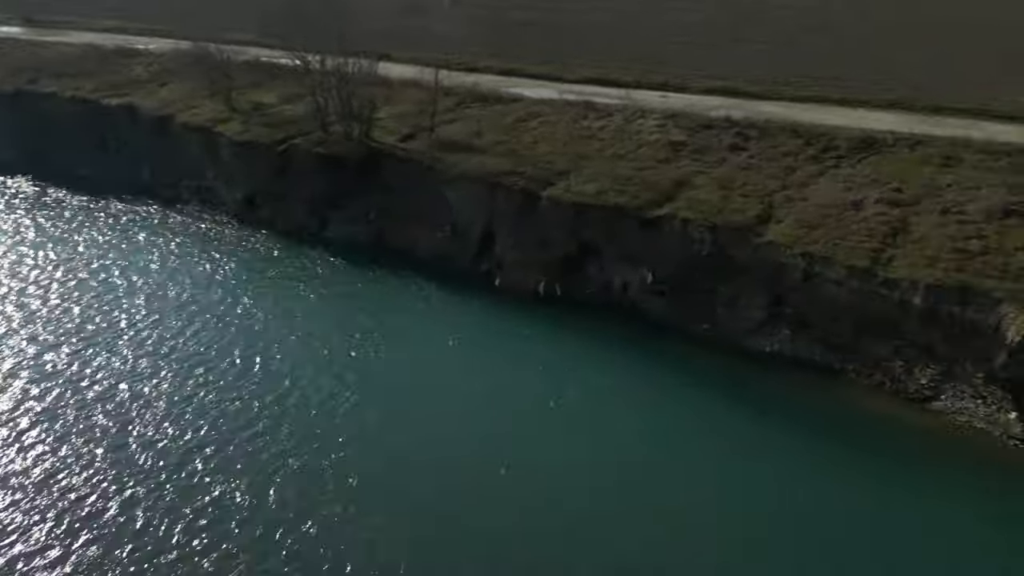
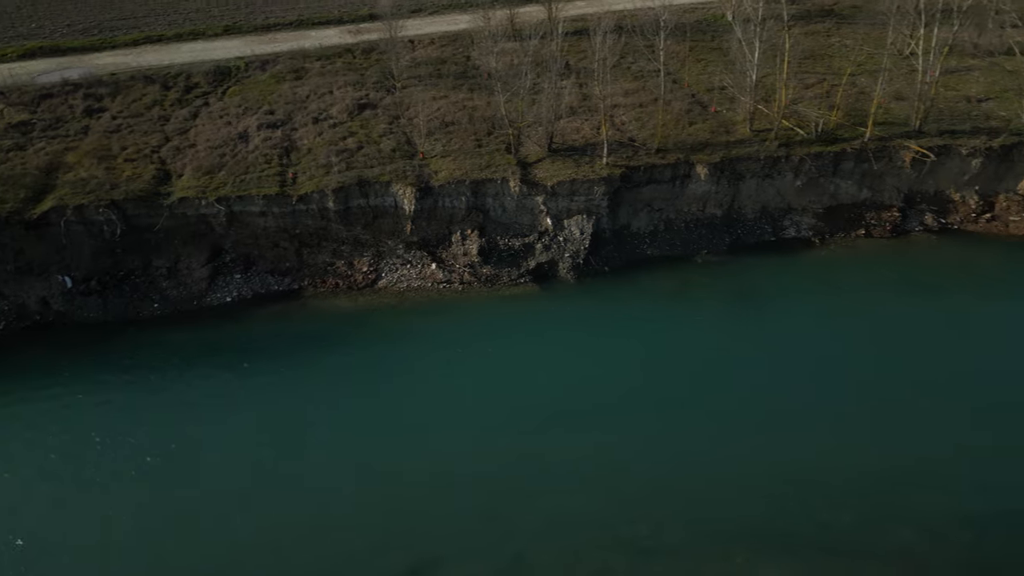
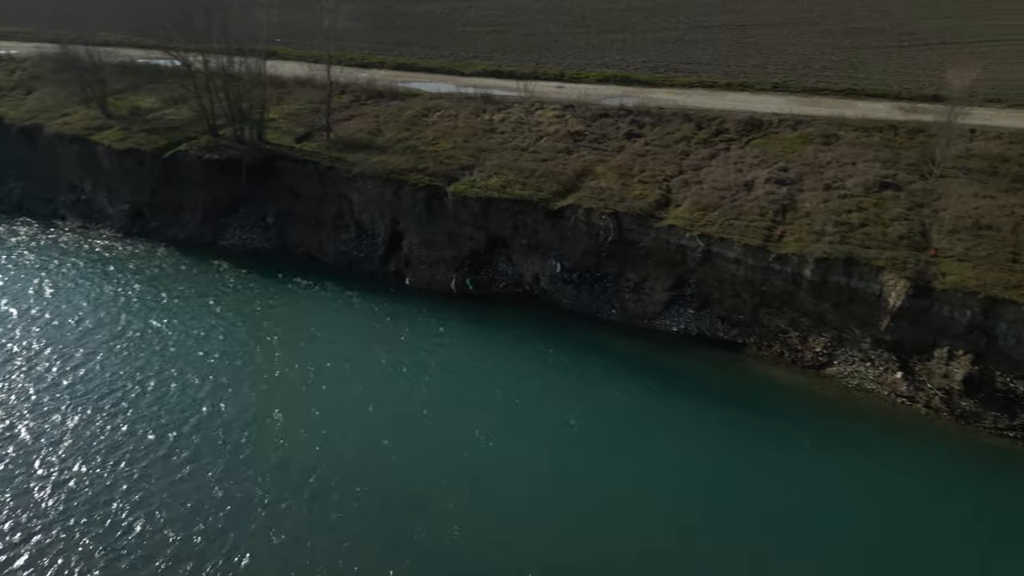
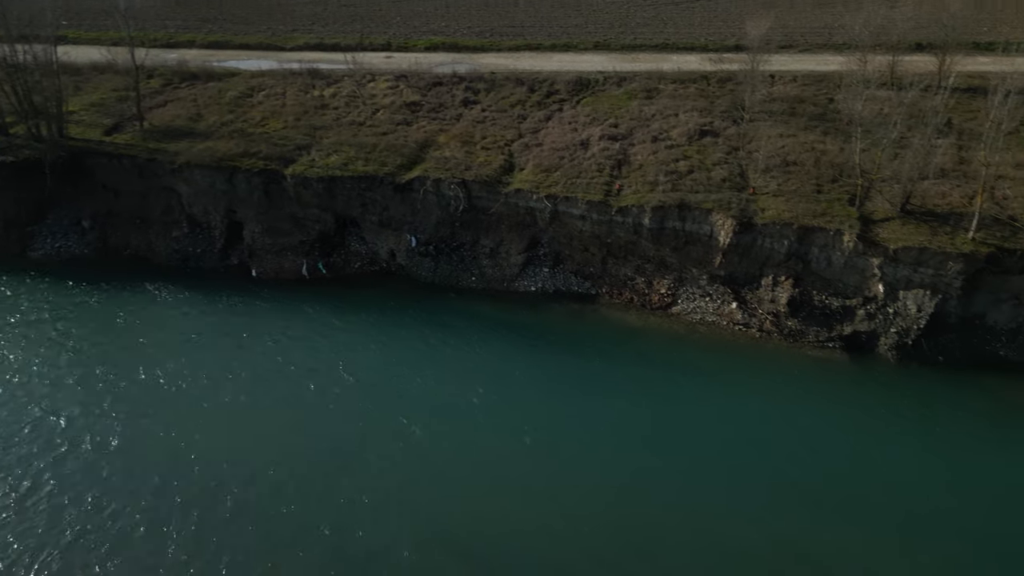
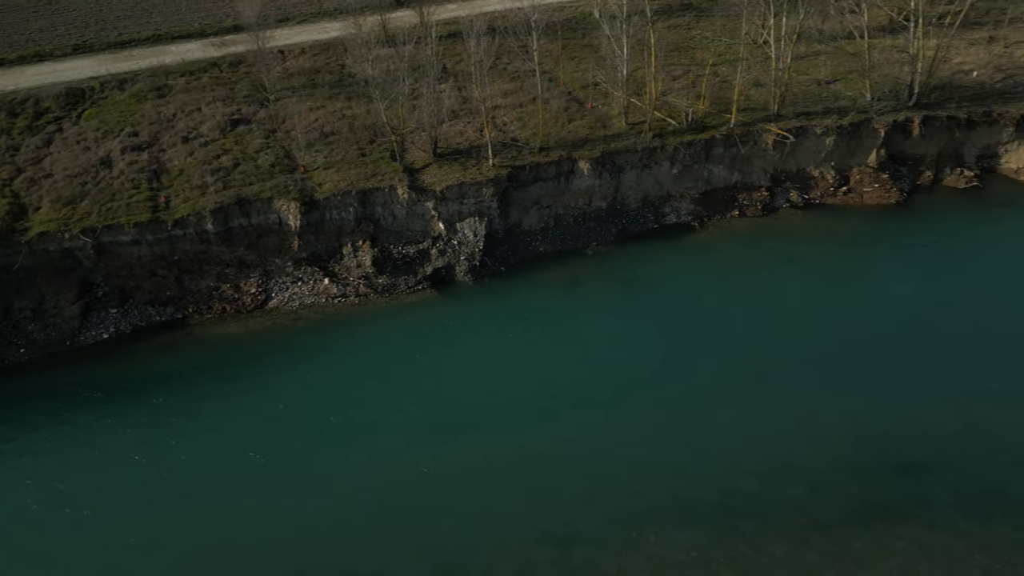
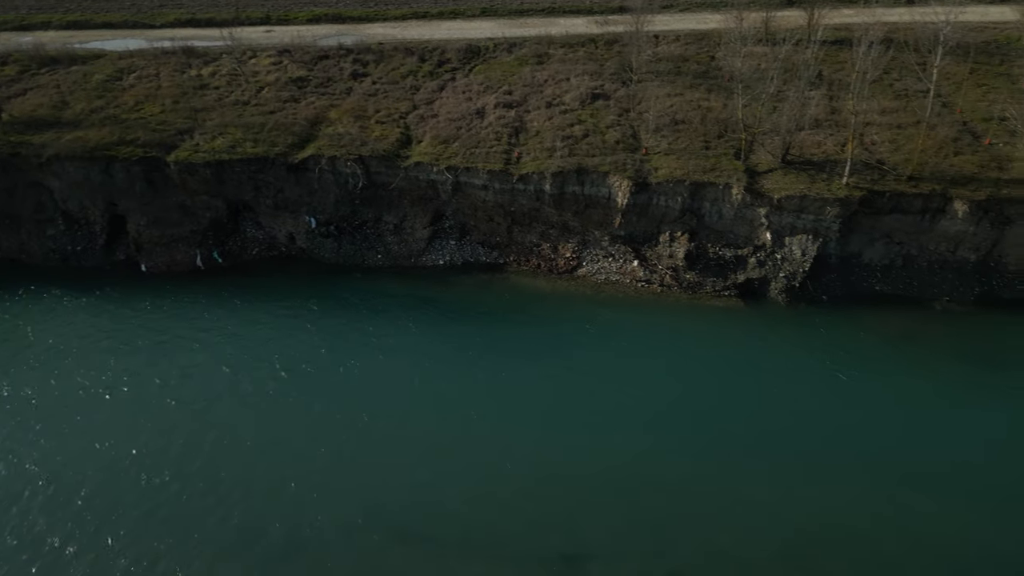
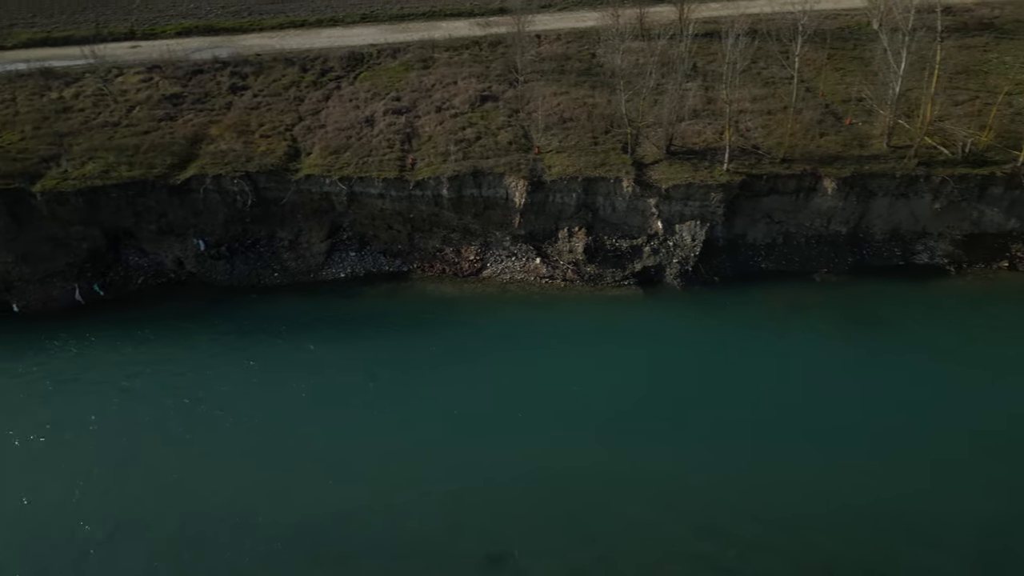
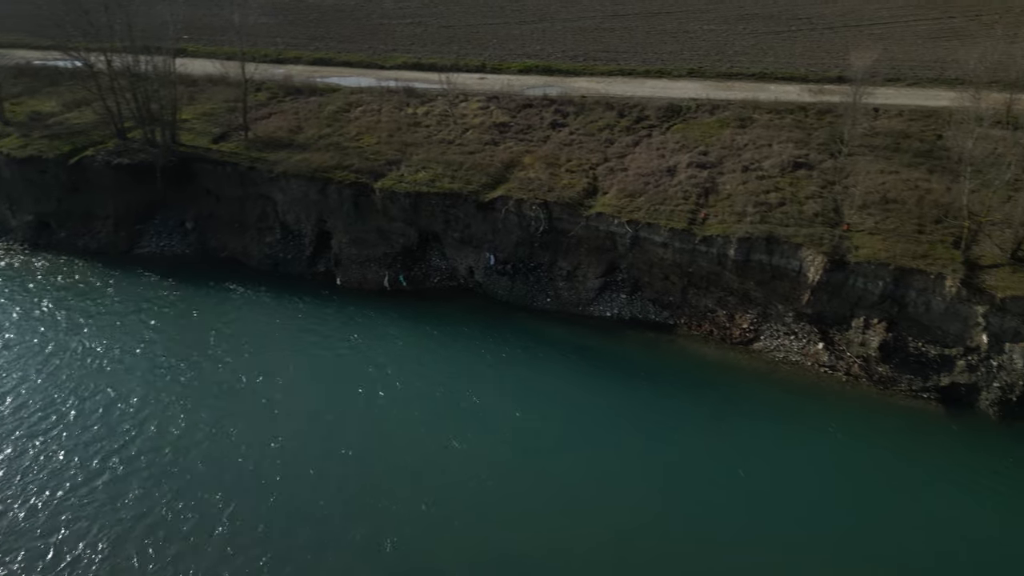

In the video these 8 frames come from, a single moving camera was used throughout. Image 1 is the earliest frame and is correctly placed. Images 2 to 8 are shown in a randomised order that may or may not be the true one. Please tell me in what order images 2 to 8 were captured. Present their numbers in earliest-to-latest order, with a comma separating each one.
3, 8, 4, 6, 7, 2, 5
